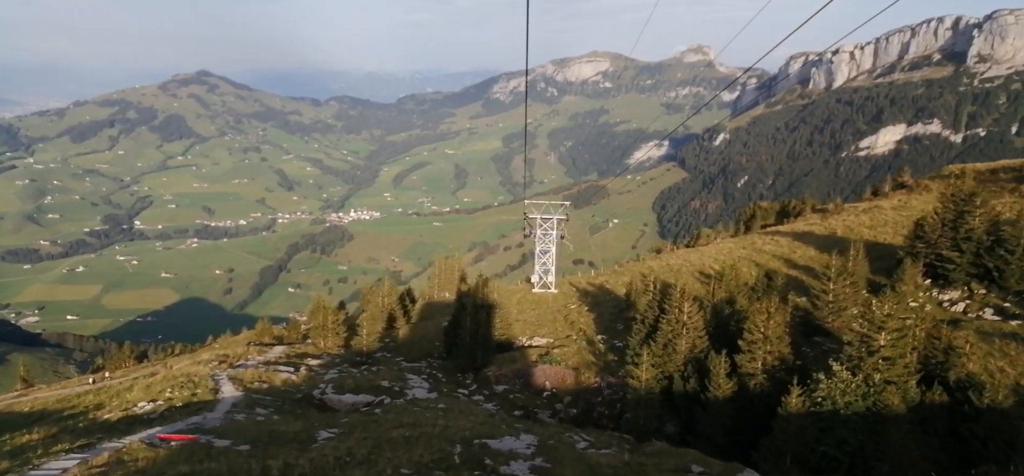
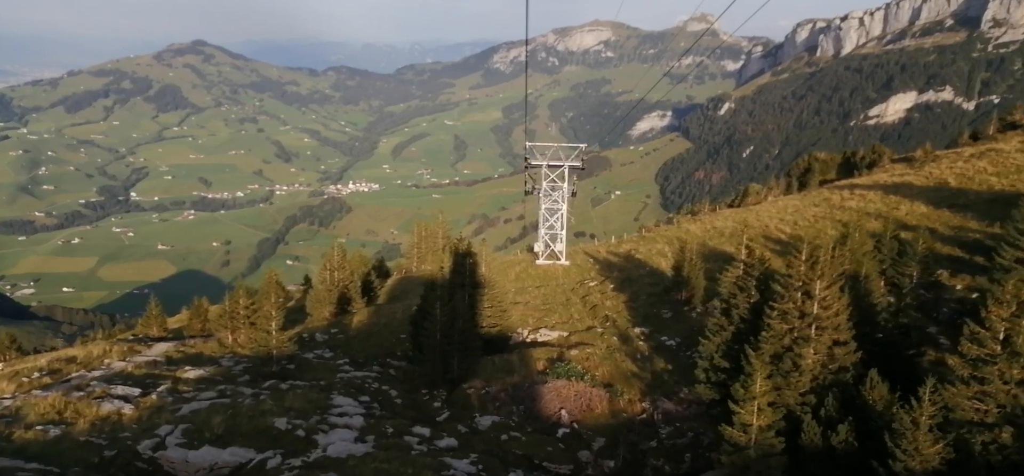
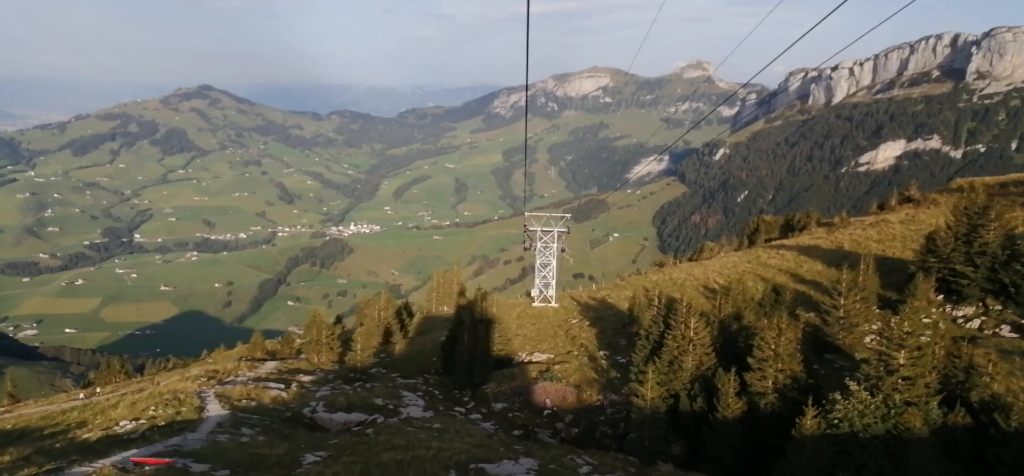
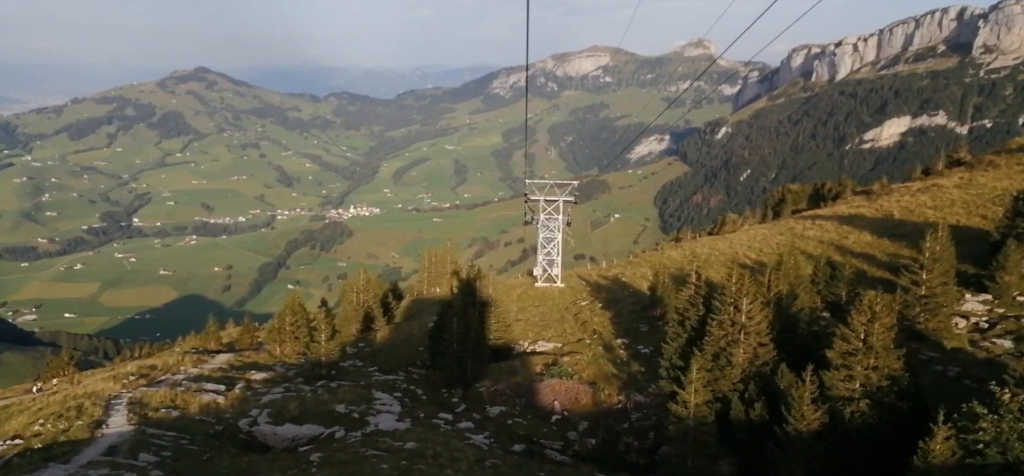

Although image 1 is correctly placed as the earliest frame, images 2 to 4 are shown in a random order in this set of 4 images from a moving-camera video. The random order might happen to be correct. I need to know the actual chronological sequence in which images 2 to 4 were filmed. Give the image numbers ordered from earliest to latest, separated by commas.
3, 4, 2
